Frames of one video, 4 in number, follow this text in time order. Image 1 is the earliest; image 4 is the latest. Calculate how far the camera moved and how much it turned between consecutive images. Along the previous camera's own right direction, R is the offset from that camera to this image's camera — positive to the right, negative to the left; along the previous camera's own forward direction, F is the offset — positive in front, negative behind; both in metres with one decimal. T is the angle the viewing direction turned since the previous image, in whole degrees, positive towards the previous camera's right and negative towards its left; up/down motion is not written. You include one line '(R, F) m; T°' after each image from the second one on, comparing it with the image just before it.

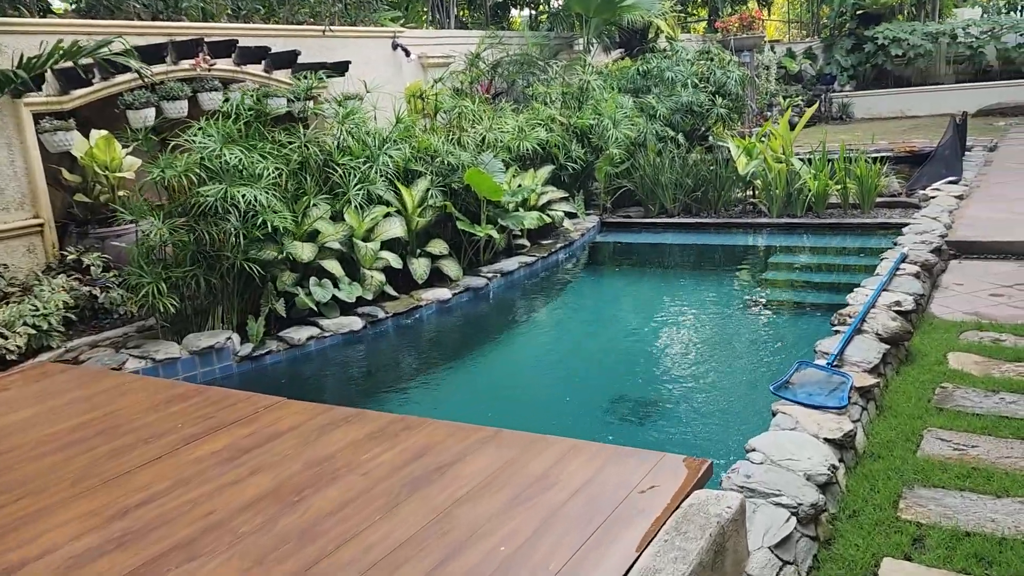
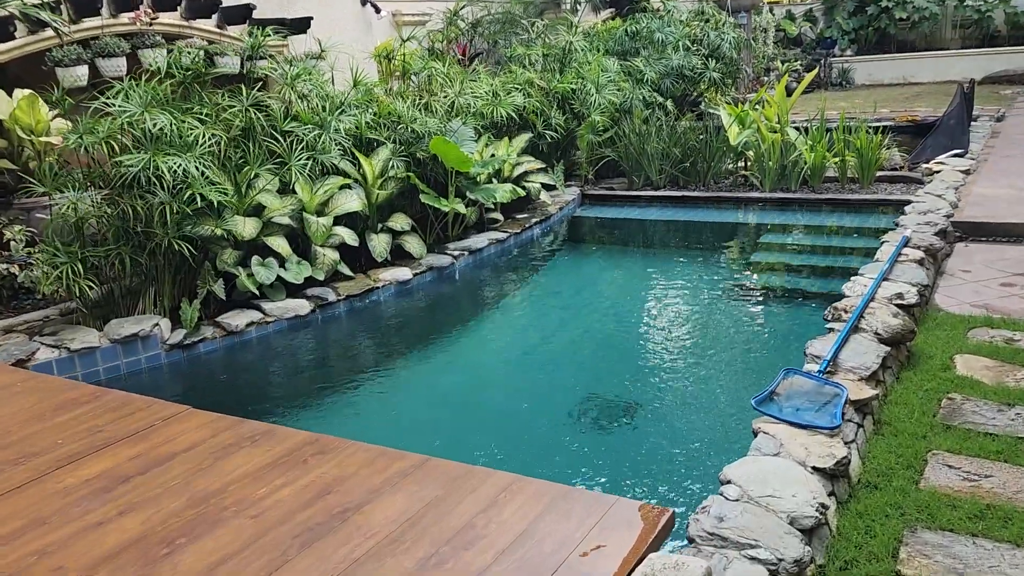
(+0.2, +0.5) m; 0°
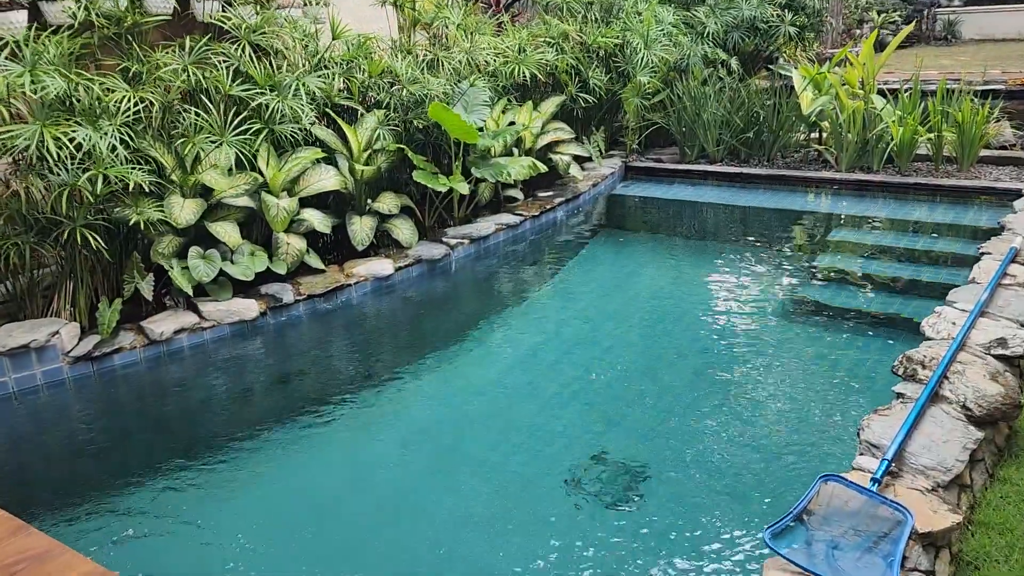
(+0.4, +0.9) m; -5°
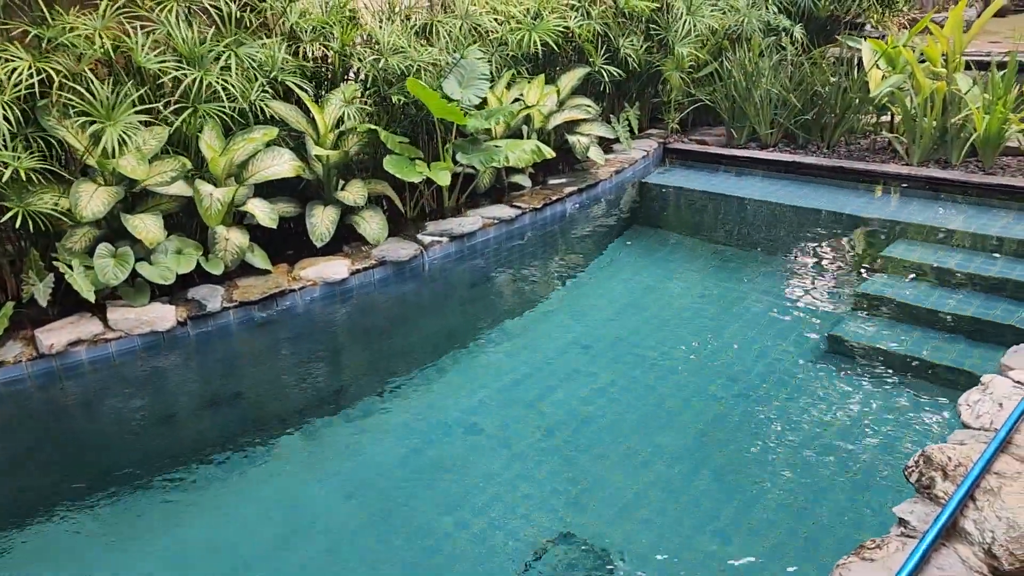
(+0.5, +0.7) m; -6°
